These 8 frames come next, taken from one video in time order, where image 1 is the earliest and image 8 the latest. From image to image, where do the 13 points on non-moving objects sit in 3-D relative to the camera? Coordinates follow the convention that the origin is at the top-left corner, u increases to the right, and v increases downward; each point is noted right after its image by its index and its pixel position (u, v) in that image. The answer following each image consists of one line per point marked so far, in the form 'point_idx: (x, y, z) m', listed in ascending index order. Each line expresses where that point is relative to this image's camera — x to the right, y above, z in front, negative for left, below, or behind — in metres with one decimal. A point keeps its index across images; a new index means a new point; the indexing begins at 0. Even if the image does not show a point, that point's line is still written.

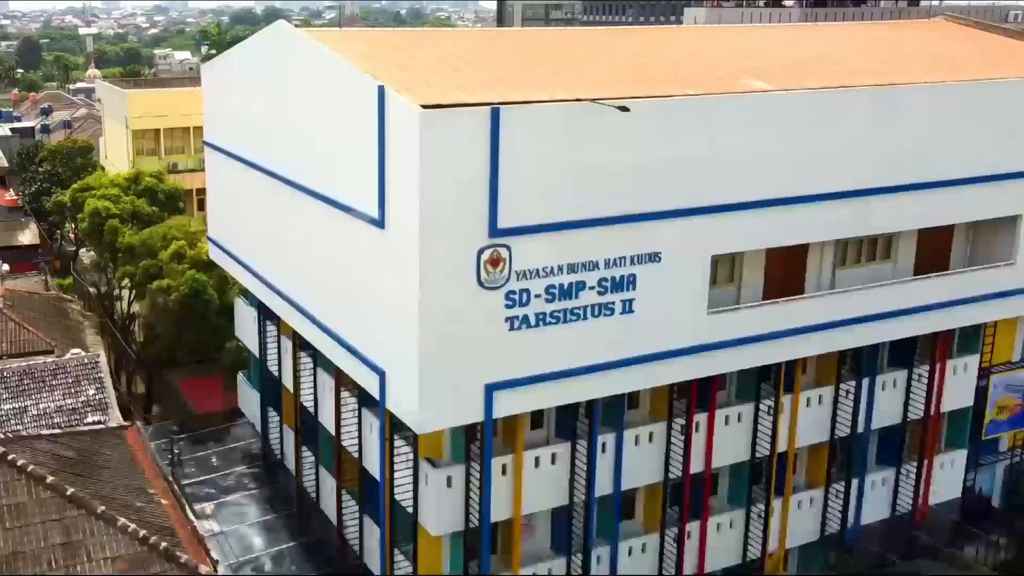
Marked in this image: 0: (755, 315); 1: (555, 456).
0: (+4.2, -0.5, +15.9) m
1: (+0.7, -2.8, +15.4) m
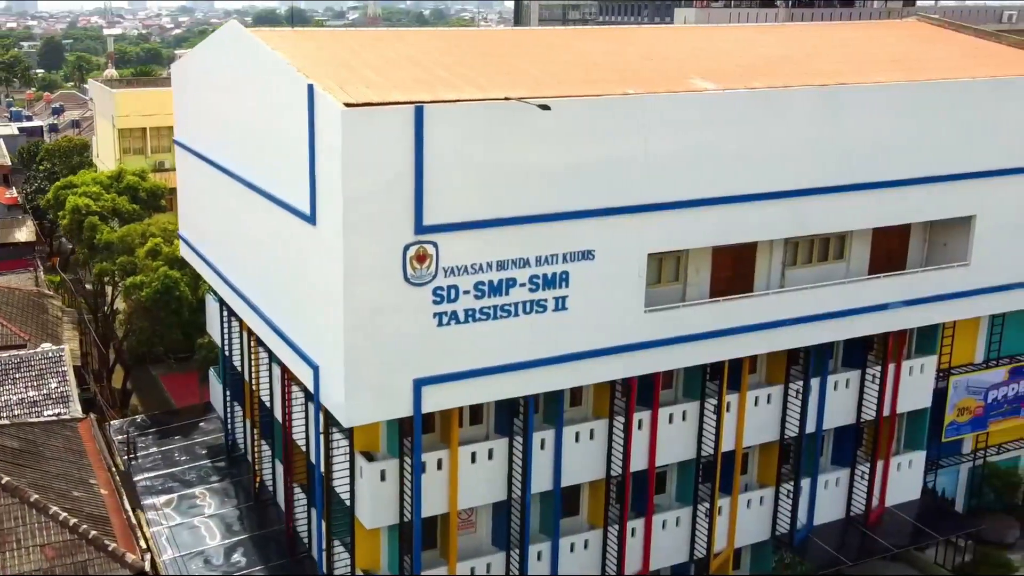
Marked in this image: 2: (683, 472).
0: (+3.1, -0.4, +16.0) m
1: (-0.4, -2.7, +15.6) m
2: (+3.3, -3.6, +18.1) m
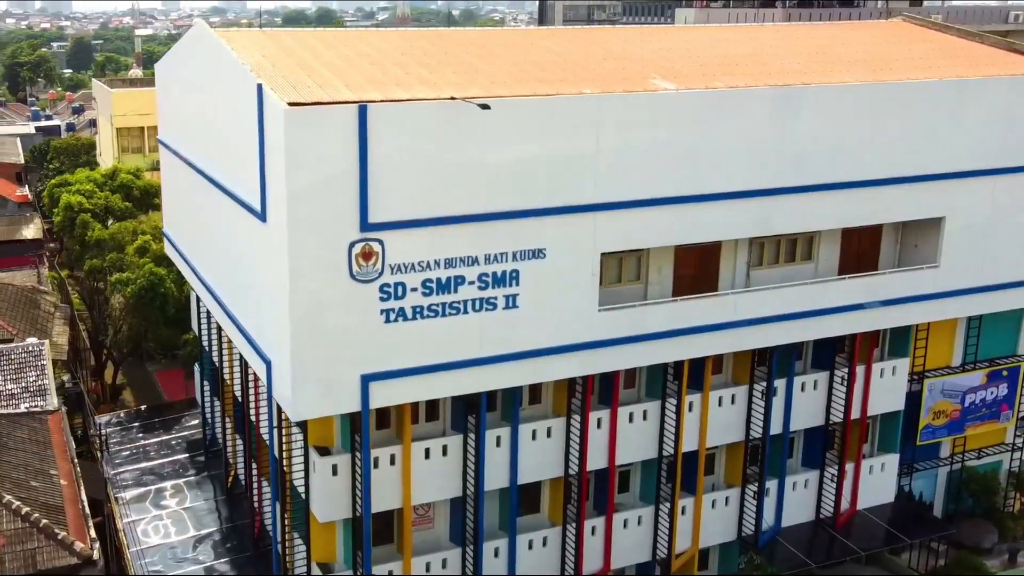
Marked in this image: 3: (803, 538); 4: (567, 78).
0: (+2.4, -0.4, +16.0) m
1: (-1.1, -2.7, +15.7) m
2: (+2.6, -3.6, +18.1) m
3: (+6.1, -5.2, +19.4) m
4: (+1.0, +3.7, +16.4) m
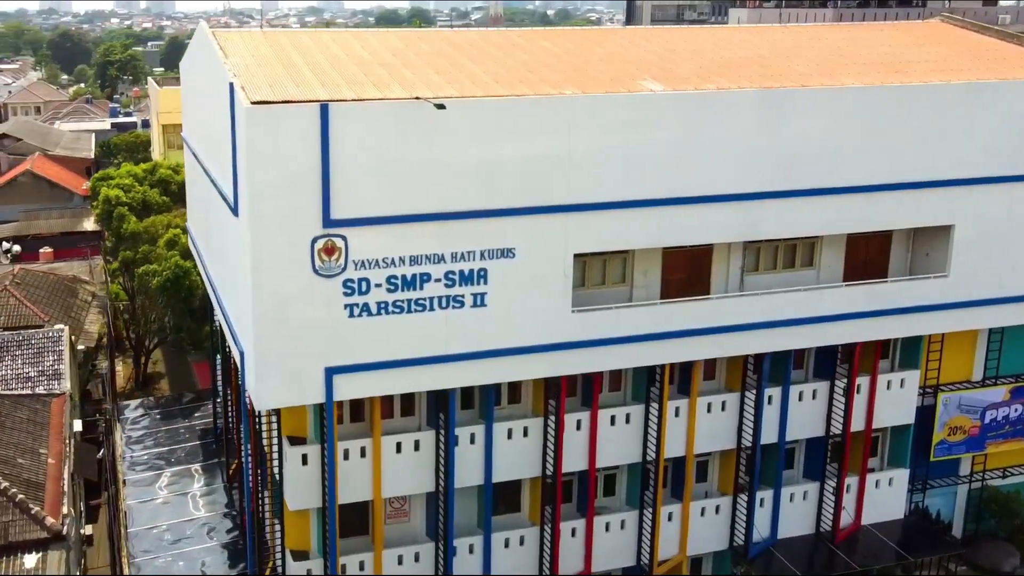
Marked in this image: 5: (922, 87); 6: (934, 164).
0: (+2.0, -0.5, +15.8) m
1: (-1.6, -2.7, +15.8) m
2: (+2.3, -3.7, +17.9) m
3: (+5.9, -5.4, +18.8) m
4: (+0.7, +3.7, +16.3) m
5: (+7.5, +3.7, +16.9) m
6: (+7.9, +2.3, +17.3) m
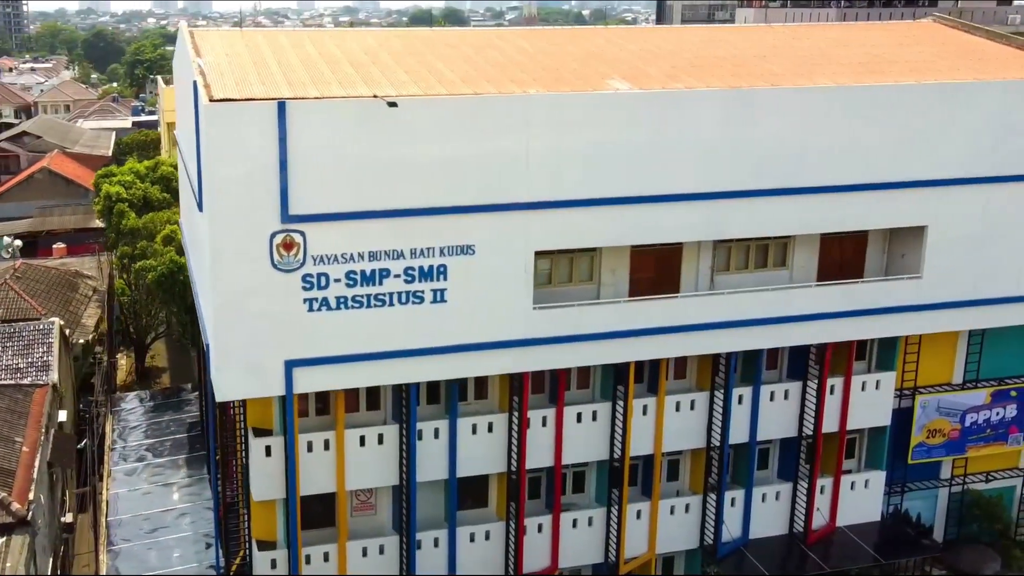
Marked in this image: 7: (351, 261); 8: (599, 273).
0: (+1.3, -0.4, +15.9) m
1: (-2.3, -2.6, +16.1) m
2: (+1.7, -3.6, +18.0) m
3: (+5.3, -5.4, +18.8) m
4: (+0.1, +3.7, +16.4) m
5: (+6.9, +3.7, +16.8) m
6: (+7.4, +2.3, +17.2) m
7: (-2.5, +0.4, +14.5) m
8: (+1.6, +0.3, +17.0) m
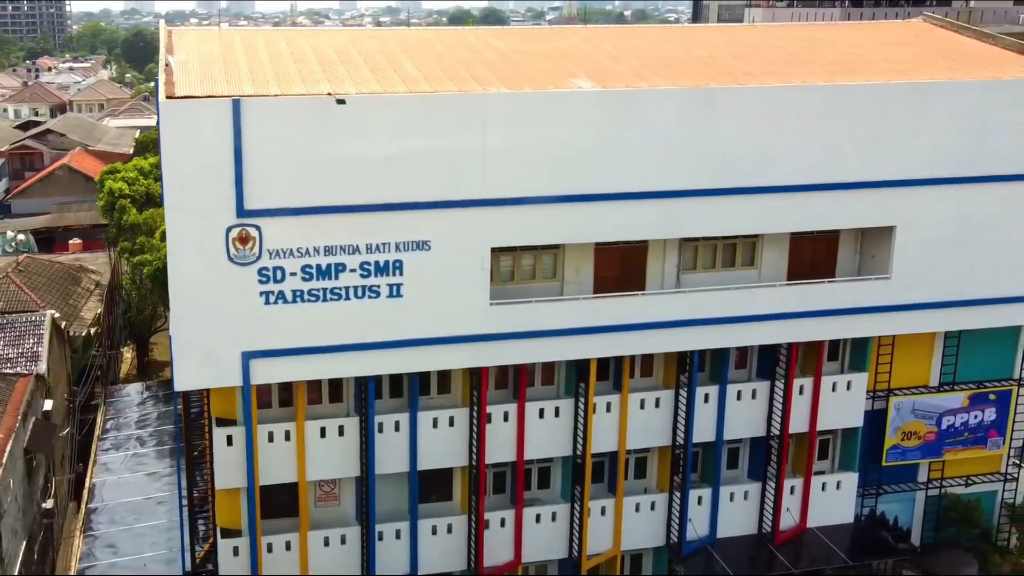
0: (+0.6, -0.4, +16.1) m
1: (-3.0, -2.5, +16.3) m
2: (+1.0, -3.6, +18.1) m
3: (+4.6, -5.3, +18.8) m
4: (-0.5, +3.8, +16.6) m
5: (+6.2, +3.7, +16.7) m
6: (+6.7, +2.3, +17.1) m
7: (-3.3, +0.5, +14.8) m
8: (+0.9, +0.3, +17.2) m
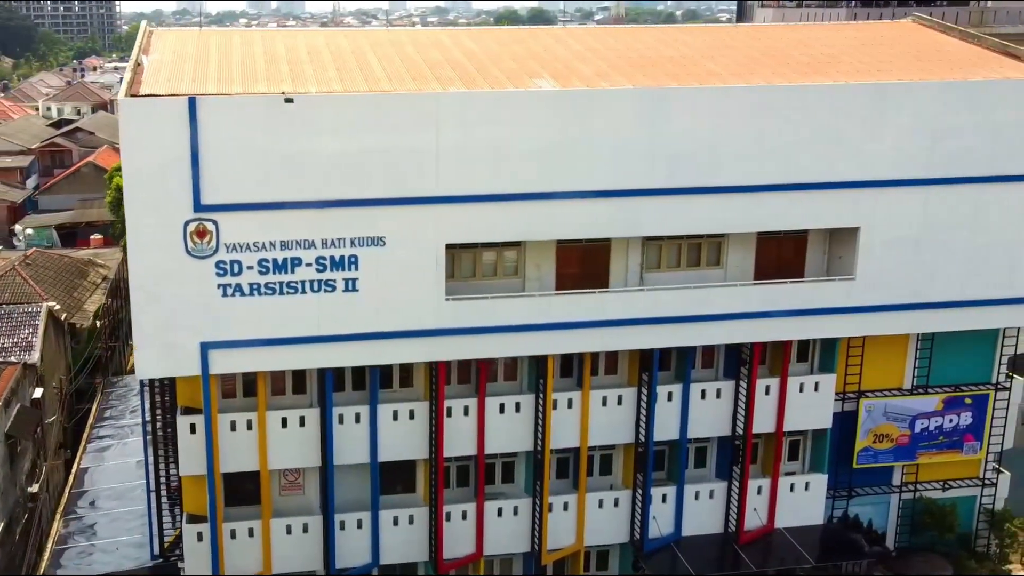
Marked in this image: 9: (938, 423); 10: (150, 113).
0: (-0.2, -0.3, +16.3) m
1: (-3.8, -2.4, +16.7) m
2: (+0.3, -3.5, +18.3) m
3: (+3.9, -5.3, +18.9) m
4: (-1.2, +3.9, +16.9) m
5: (+5.6, +3.6, +16.7) m
6: (+6.0, +2.3, +17.1) m
7: (-4.1, +0.6, +15.2) m
8: (+0.2, +0.4, +17.4) m
9: (+9.1, -2.9, +19.8) m
10: (-5.6, +2.7, +14.3) m
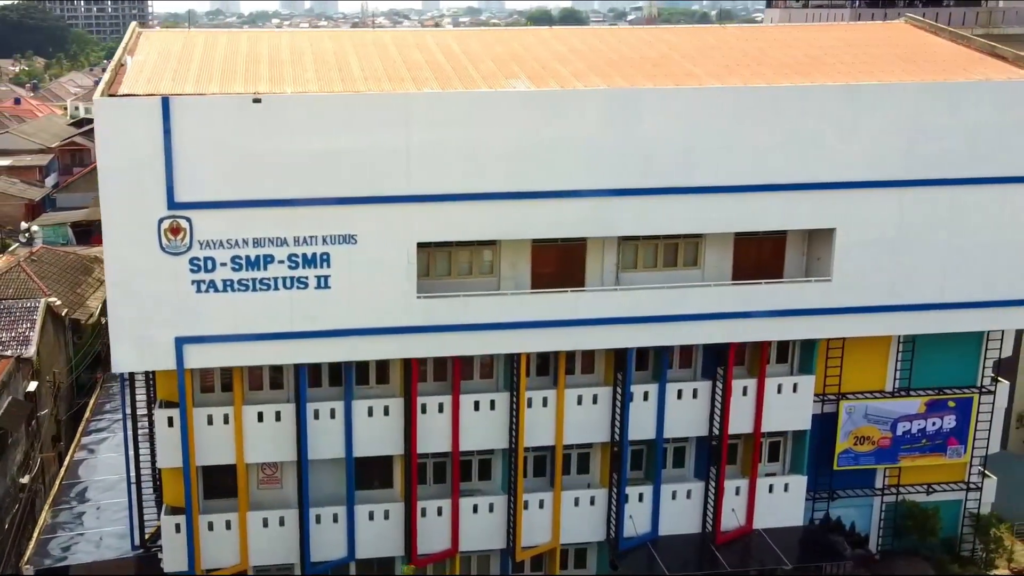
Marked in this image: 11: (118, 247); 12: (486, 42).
0: (-0.7, -0.3, +16.5) m
1: (-4.3, -2.3, +17.0) m
2: (-0.2, -3.5, +18.5) m
3: (+3.4, -5.3, +18.9) m
4: (-1.7, +3.9, +17.1) m
5: (+5.1, +3.6, +16.7) m
6: (+5.5, +2.3, +17.1) m
7: (-4.6, +0.7, +15.5) m
8: (-0.2, +0.4, +17.6) m
9: (+8.7, -2.9, +19.7) m
10: (-6.2, +2.8, +14.7) m
11: (-6.5, +0.7, +15.1) m
12: (-0.6, +5.2, +19.5) m
